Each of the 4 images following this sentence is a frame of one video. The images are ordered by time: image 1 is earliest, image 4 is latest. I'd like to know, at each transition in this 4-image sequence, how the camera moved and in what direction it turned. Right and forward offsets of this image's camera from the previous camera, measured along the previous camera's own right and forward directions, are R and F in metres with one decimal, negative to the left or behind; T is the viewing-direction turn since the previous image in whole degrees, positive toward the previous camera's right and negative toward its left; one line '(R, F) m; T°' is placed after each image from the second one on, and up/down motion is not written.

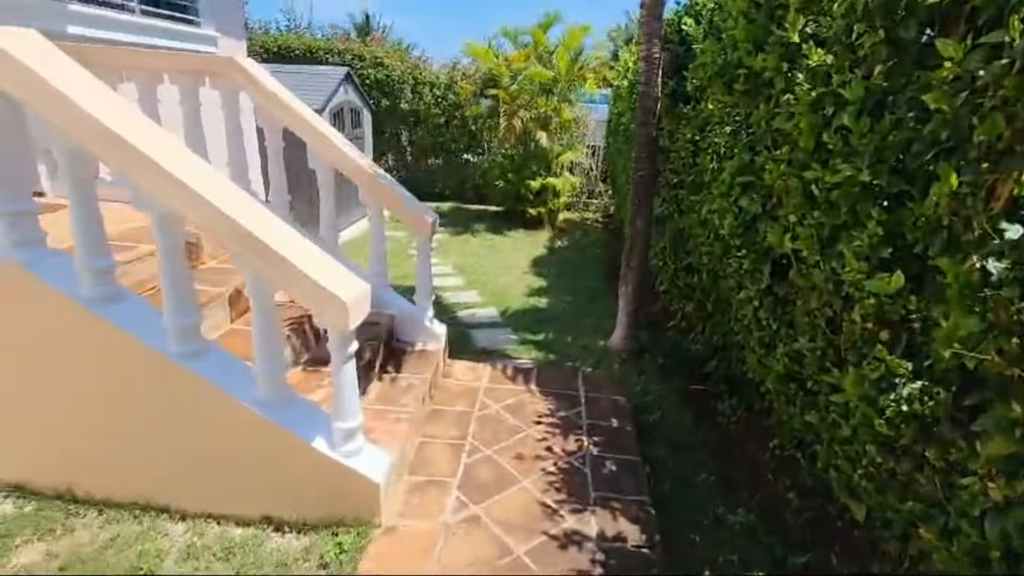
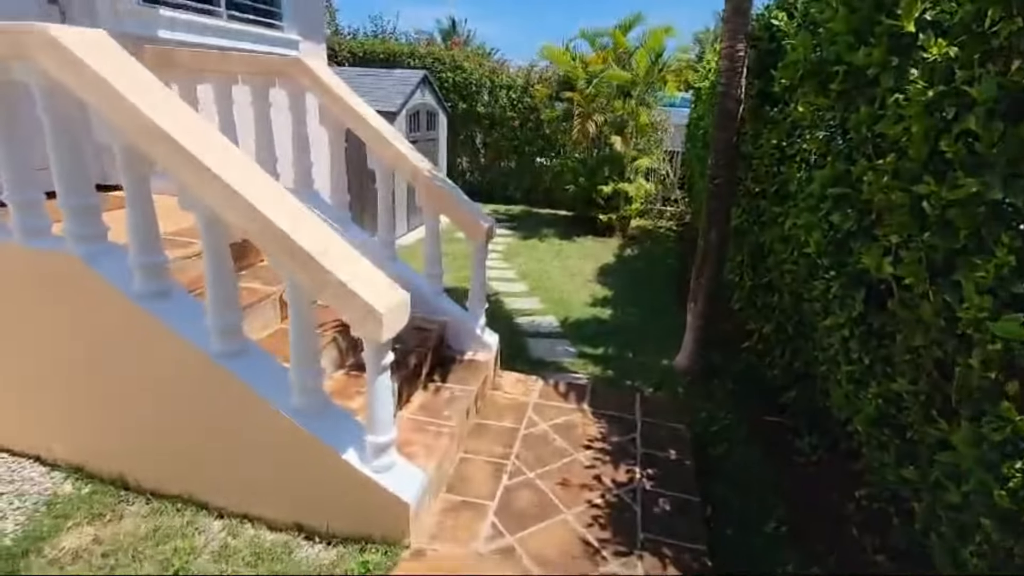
(+0.1, +0.2) m; -8°
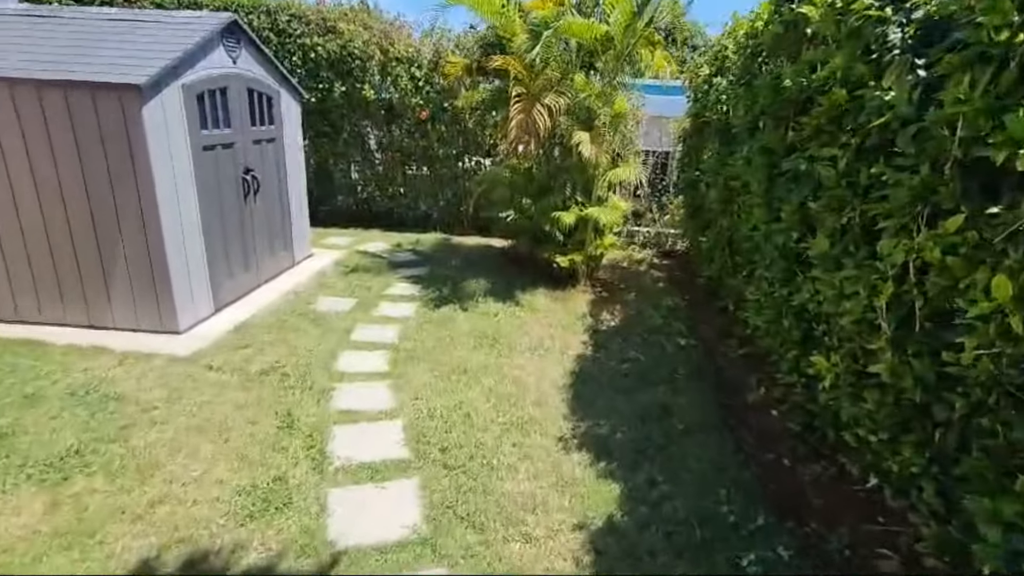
(+0.4, +3.7) m; +7°
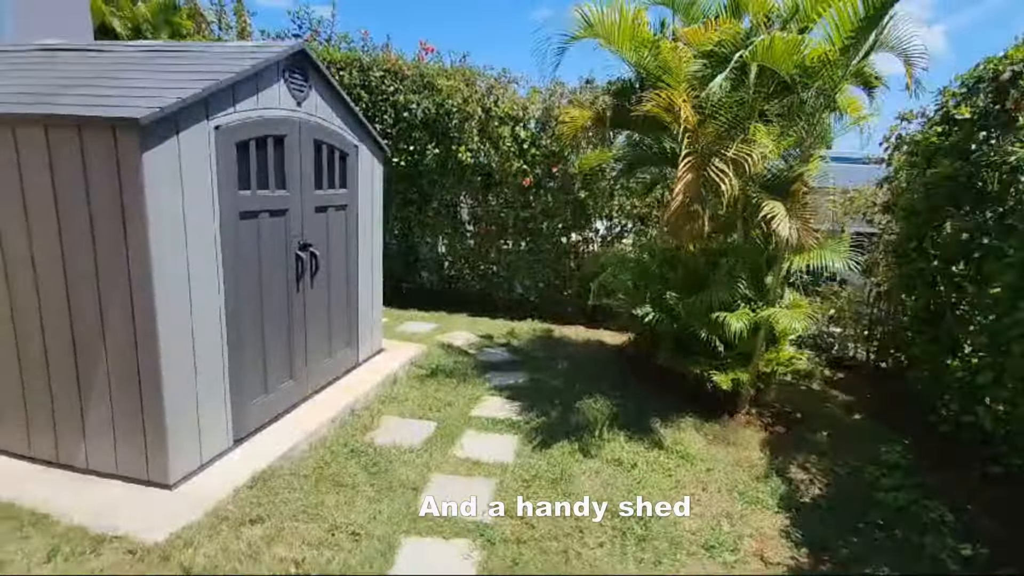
(-0.5, +1.6) m; -9°
